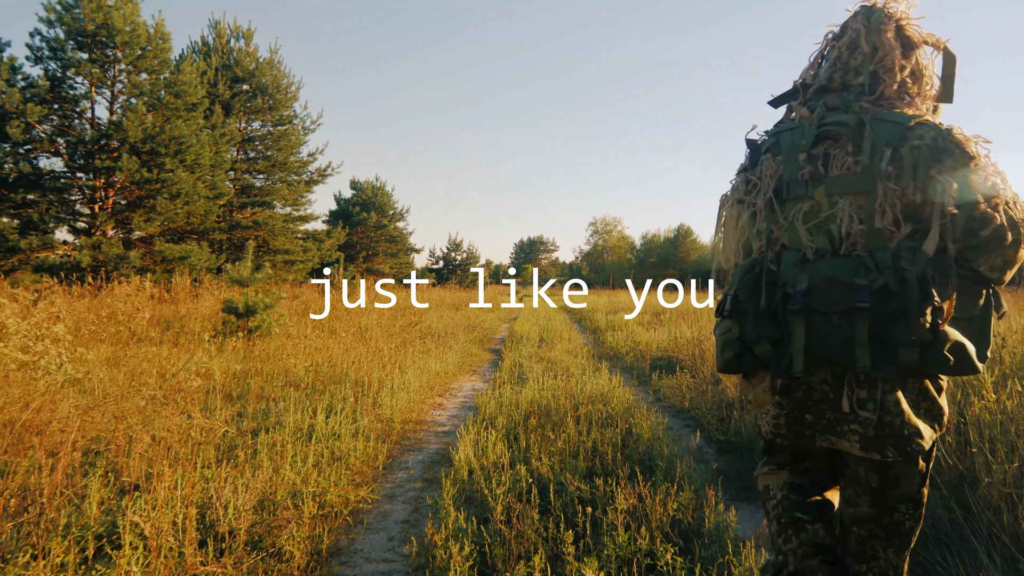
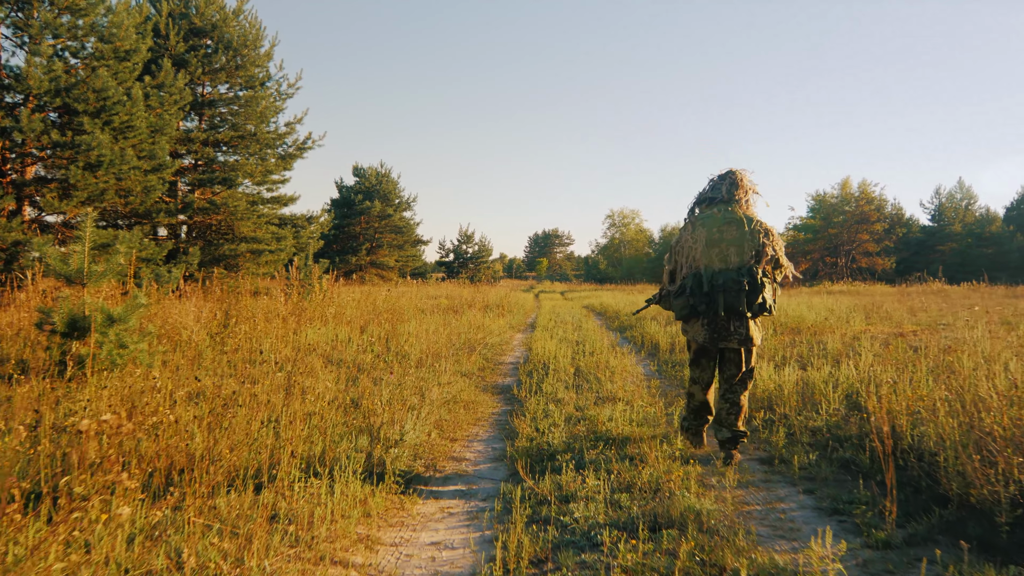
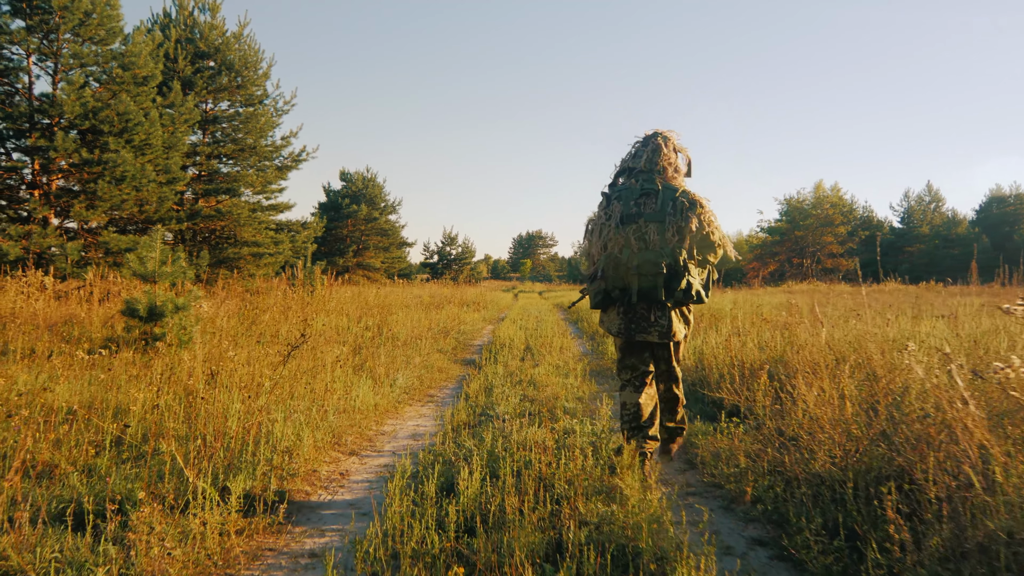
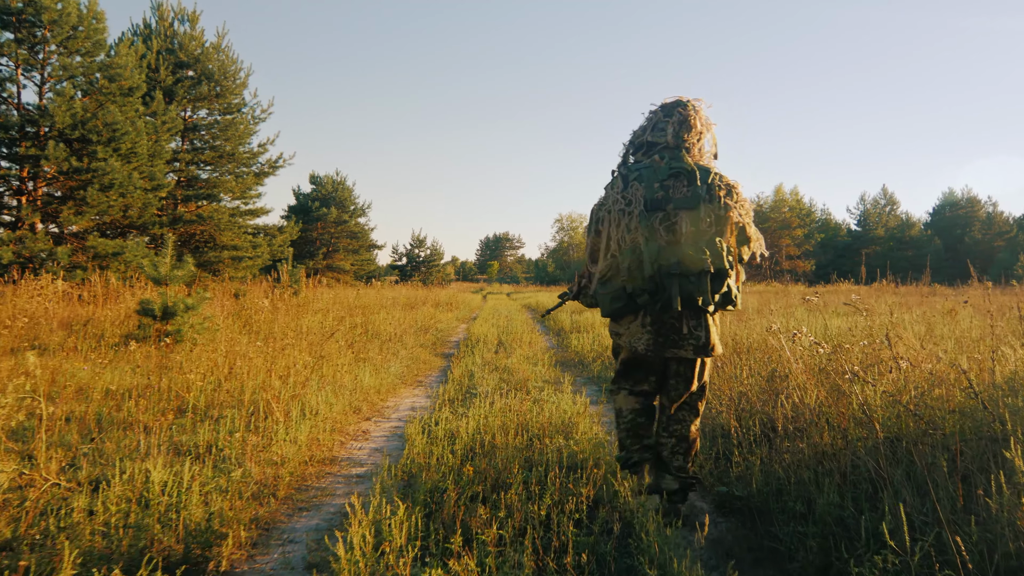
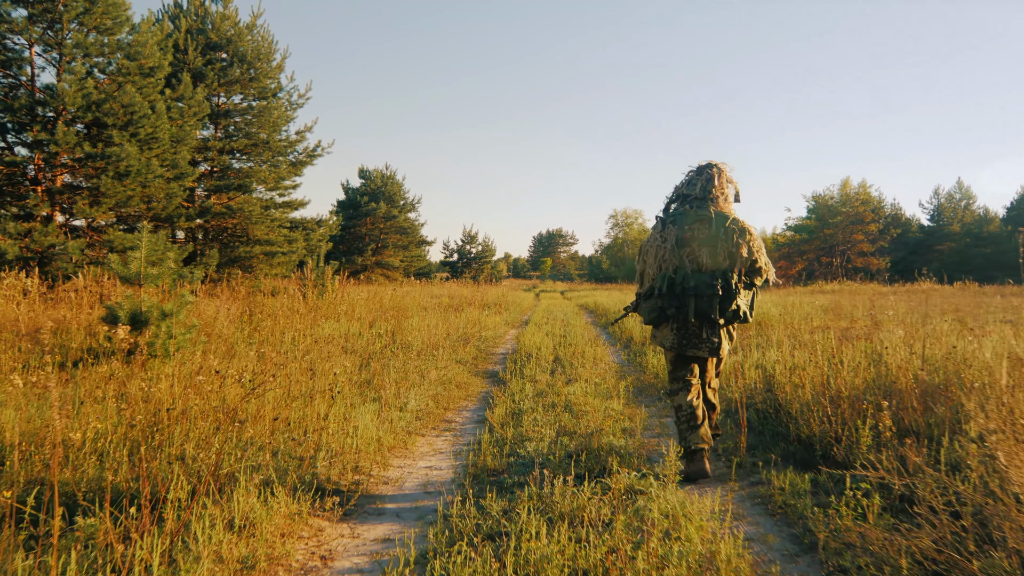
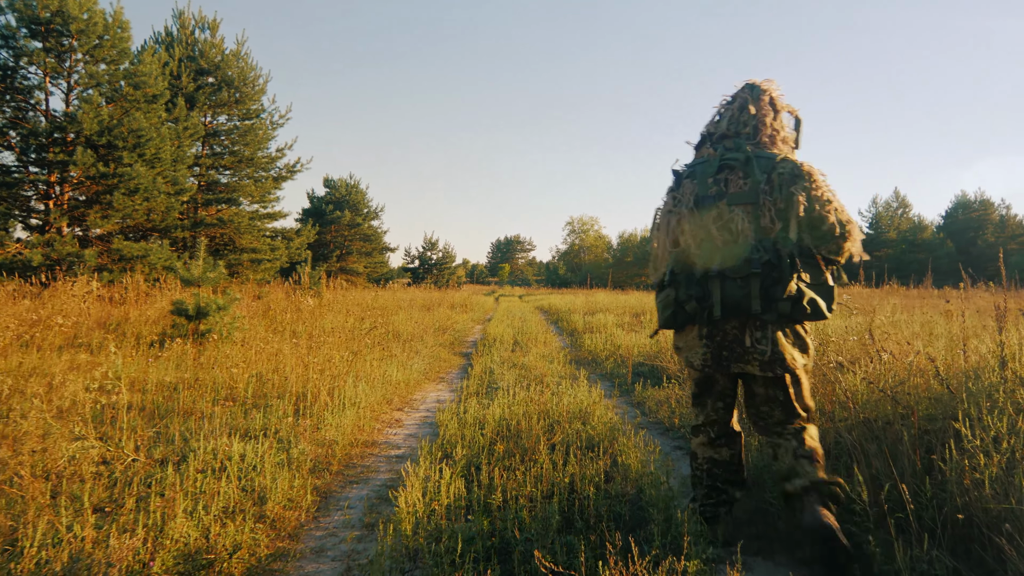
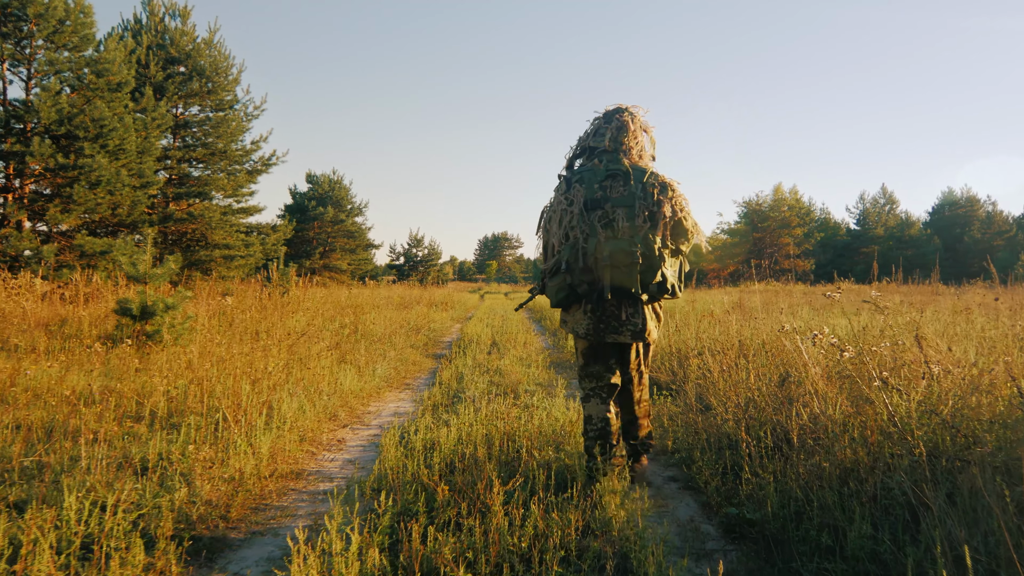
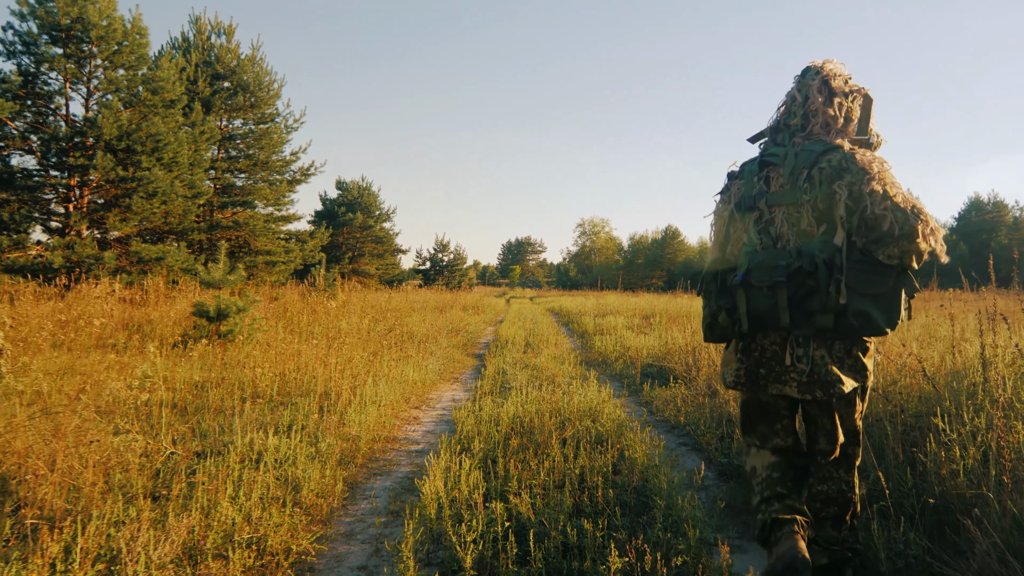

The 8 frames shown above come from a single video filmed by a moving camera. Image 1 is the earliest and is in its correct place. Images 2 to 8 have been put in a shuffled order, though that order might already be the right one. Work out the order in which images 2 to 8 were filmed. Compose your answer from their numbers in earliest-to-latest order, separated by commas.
8, 6, 4, 7, 3, 5, 2
